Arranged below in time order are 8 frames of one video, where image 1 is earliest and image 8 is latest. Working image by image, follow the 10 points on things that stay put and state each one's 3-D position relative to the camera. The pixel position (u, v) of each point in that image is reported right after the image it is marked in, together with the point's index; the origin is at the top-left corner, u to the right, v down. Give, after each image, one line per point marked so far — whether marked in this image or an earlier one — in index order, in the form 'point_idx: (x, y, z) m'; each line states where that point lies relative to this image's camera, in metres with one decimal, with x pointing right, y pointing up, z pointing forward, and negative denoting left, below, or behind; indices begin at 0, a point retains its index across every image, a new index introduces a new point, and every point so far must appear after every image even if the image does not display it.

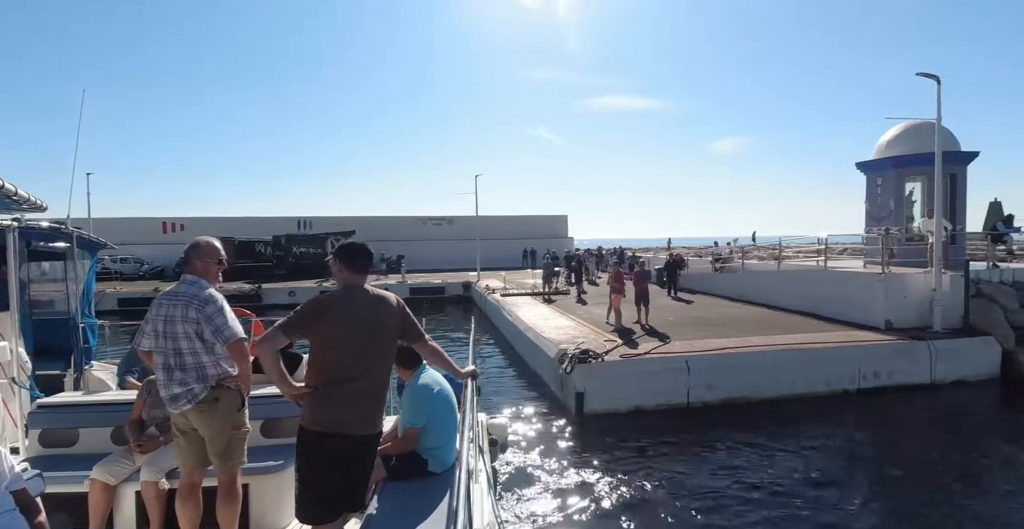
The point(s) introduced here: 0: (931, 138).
0: (+11.3, +3.4, +13.2) m
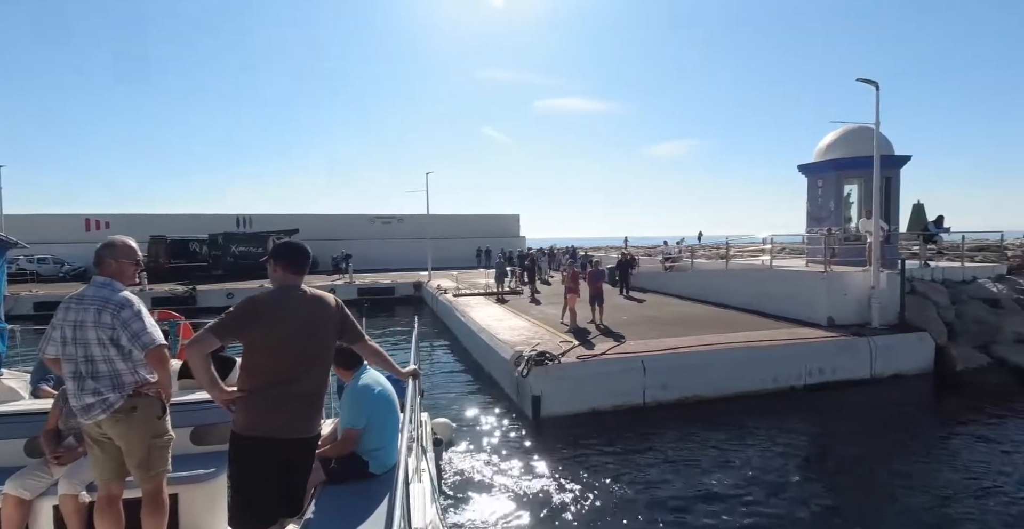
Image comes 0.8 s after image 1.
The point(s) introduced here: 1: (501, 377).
0: (+10.0, +3.4, +13.9) m
1: (-0.2, -2.4, +10.6) m
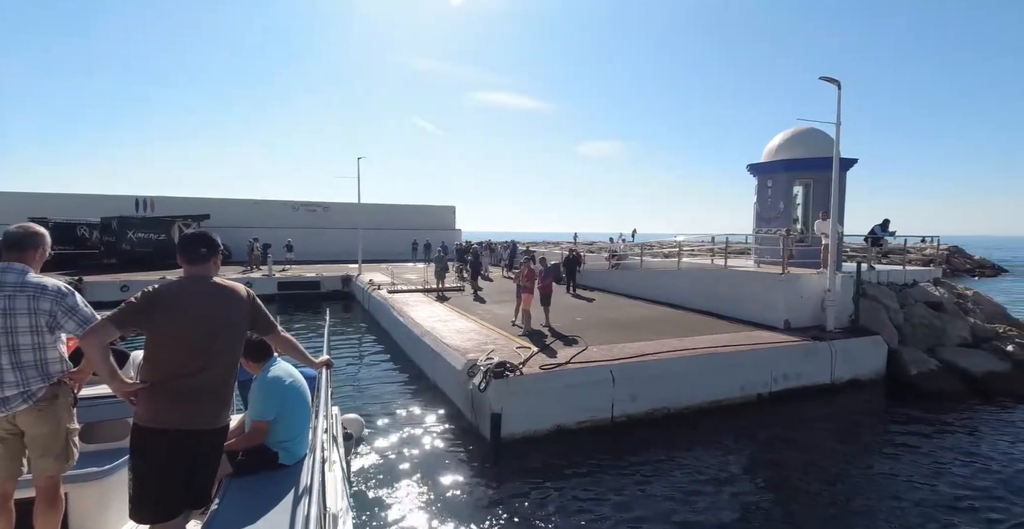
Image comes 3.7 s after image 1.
0: (+8.6, +3.4, +14.1) m
1: (-1.2, -2.4, +9.5) m
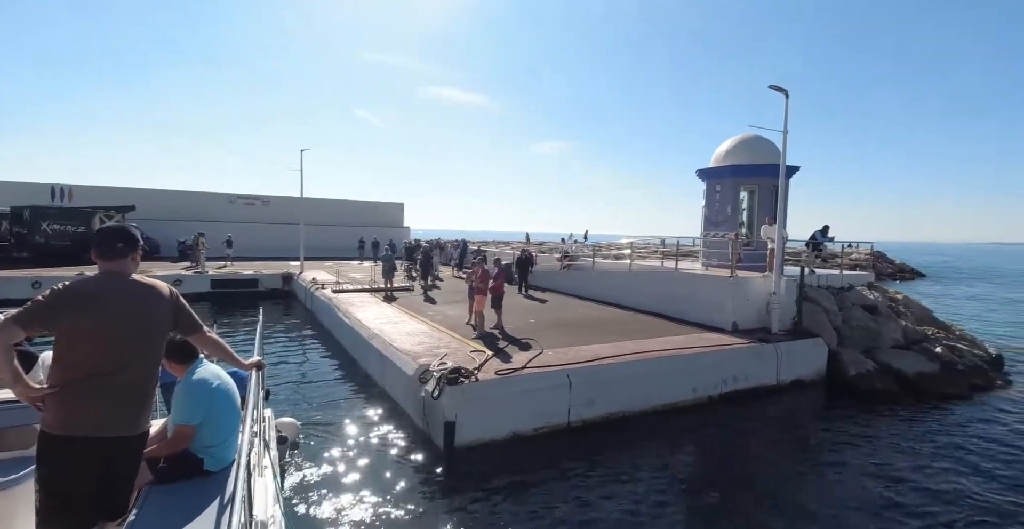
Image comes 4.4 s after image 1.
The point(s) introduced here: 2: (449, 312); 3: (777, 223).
0: (+7.3, +3.3, +14.6) m
1: (-2.0, -2.3, +9.1) m
2: (-1.8, -1.3, +14.2) m
3: (+6.0, +0.9, +11.4) m
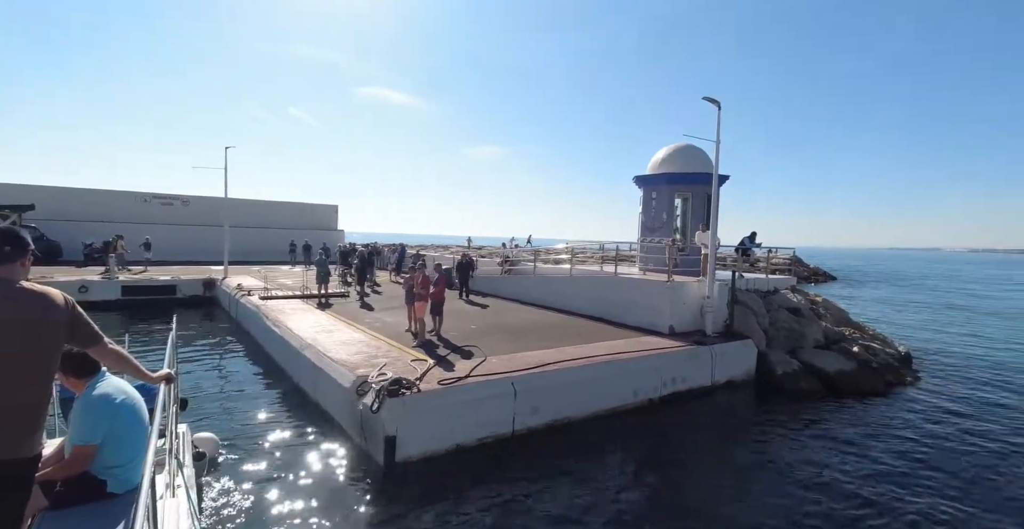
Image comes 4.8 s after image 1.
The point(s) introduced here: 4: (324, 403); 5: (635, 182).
0: (+5.5, +3.2, +15.3) m
1: (-3.0, -2.4, +8.6) m
2: (-3.4, -1.5, +13.7) m
3: (+4.7, +0.8, +11.9) m
4: (-3.4, -2.5, +9.1) m
5: (+3.8, +2.6, +15.6) m
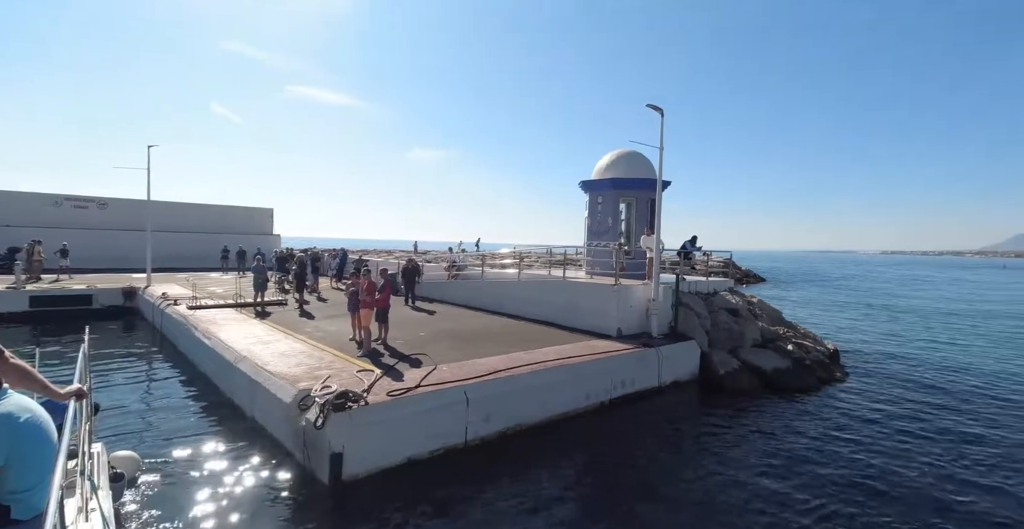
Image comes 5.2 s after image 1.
0: (+3.9, +3.0, +15.7) m
1: (-3.8, -2.6, +8.0) m
2: (-4.8, -1.6, +13.1) m
3: (+3.4, +0.7, +12.2) m
4: (-4.3, -2.6, +8.6) m
5: (+2.2, +2.4, +15.8) m
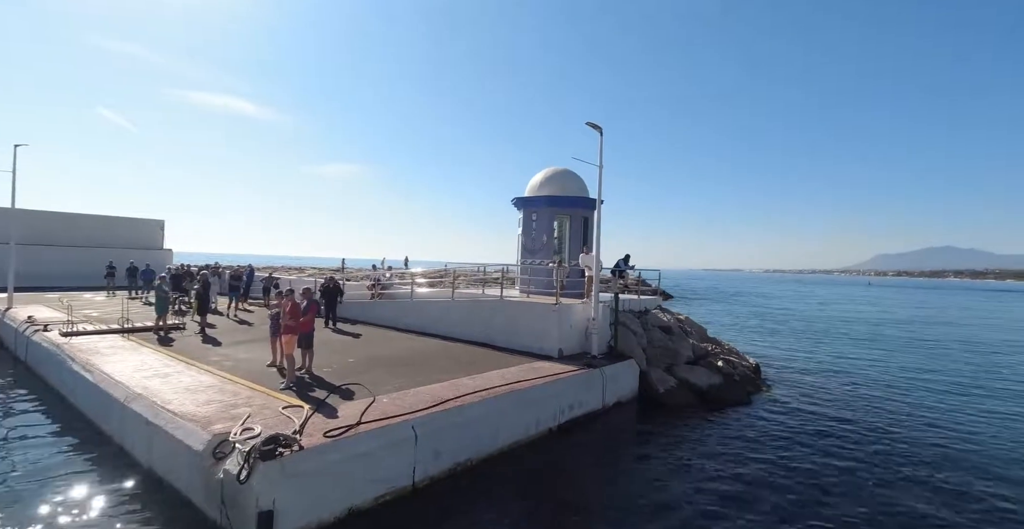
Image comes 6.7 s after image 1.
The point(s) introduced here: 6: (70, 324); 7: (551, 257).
0: (+1.8, +2.5, +15.8) m
1: (-4.6, -2.8, +6.8) m
2: (-6.3, -2.1, +11.7) m
3: (+1.9, +0.3, +12.2) m
4: (-5.1, -2.9, +7.3) m
5: (+0.1, +1.9, +15.6) m
6: (-13.8, -1.9, +15.6) m
7: (+1.2, +0.2, +15.6) m
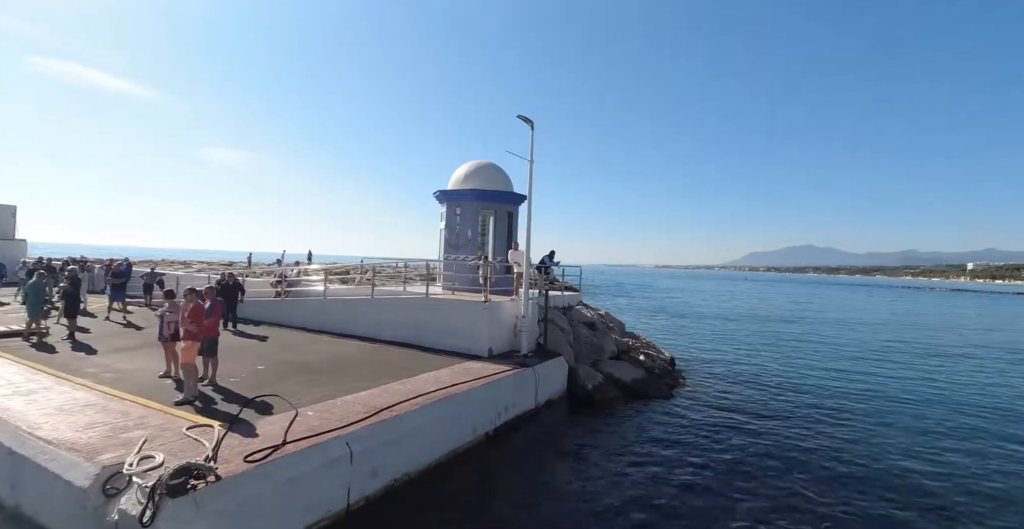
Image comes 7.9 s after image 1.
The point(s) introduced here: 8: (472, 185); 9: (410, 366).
0: (-0.6, +2.6, +15.6) m
1: (-5.3, -2.8, +5.7) m
2: (-7.9, -2.0, +10.2) m
3: (+0.2, +0.3, +12.1) m
4: (-5.9, -2.9, +6.0) m
5: (-2.2, +2.0, +15.1) m
6: (-15.9, -1.7, +12.7) m
7: (-1.2, +0.3, +15.4) m
8: (-1.3, +2.4, +15.5) m
9: (-2.2, -2.1, +10.4) m
